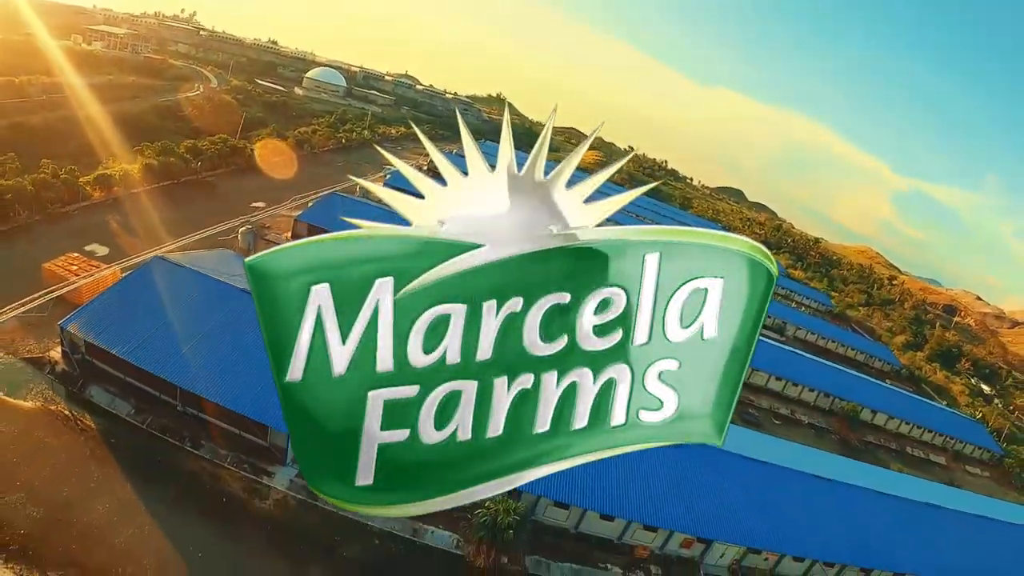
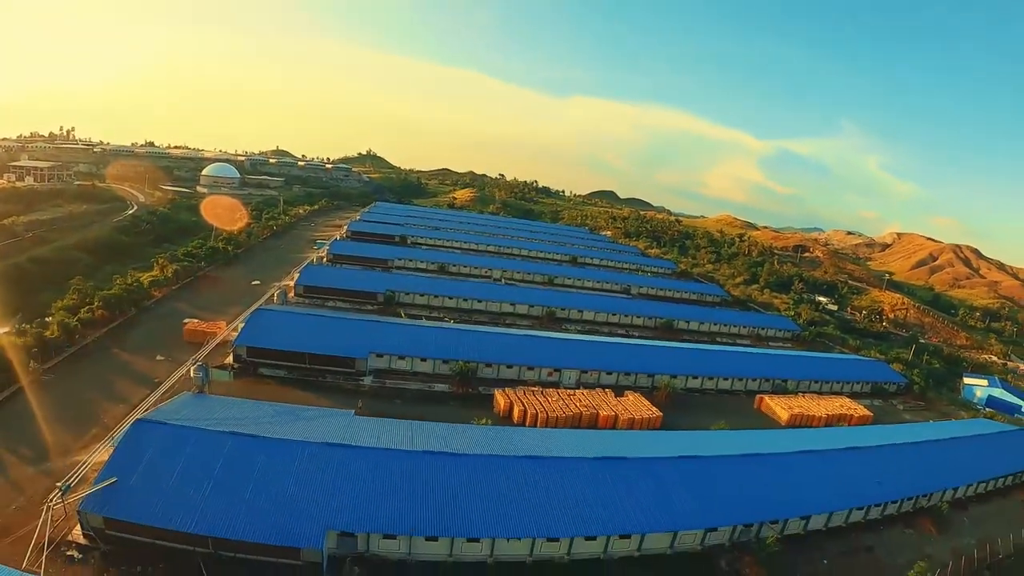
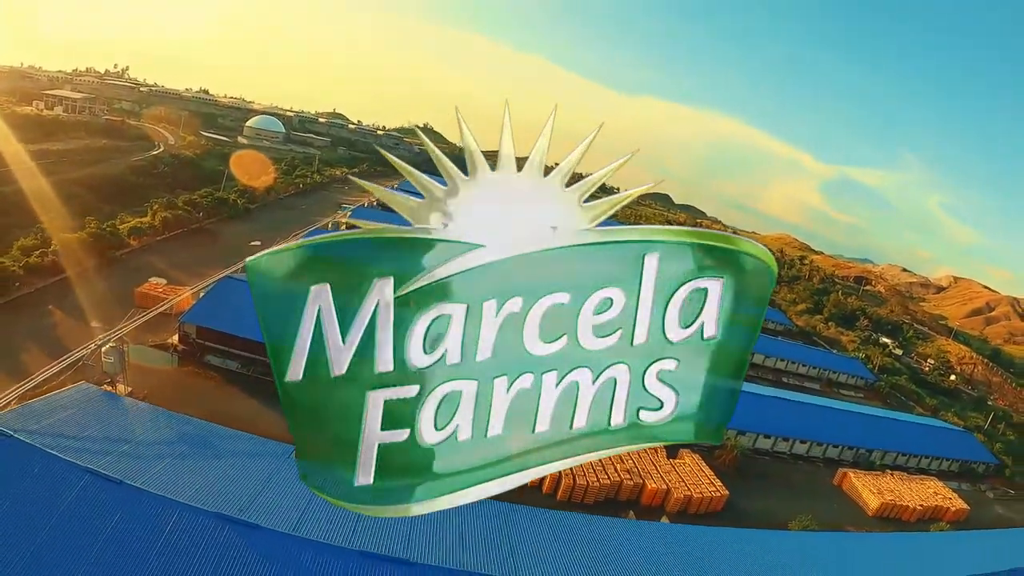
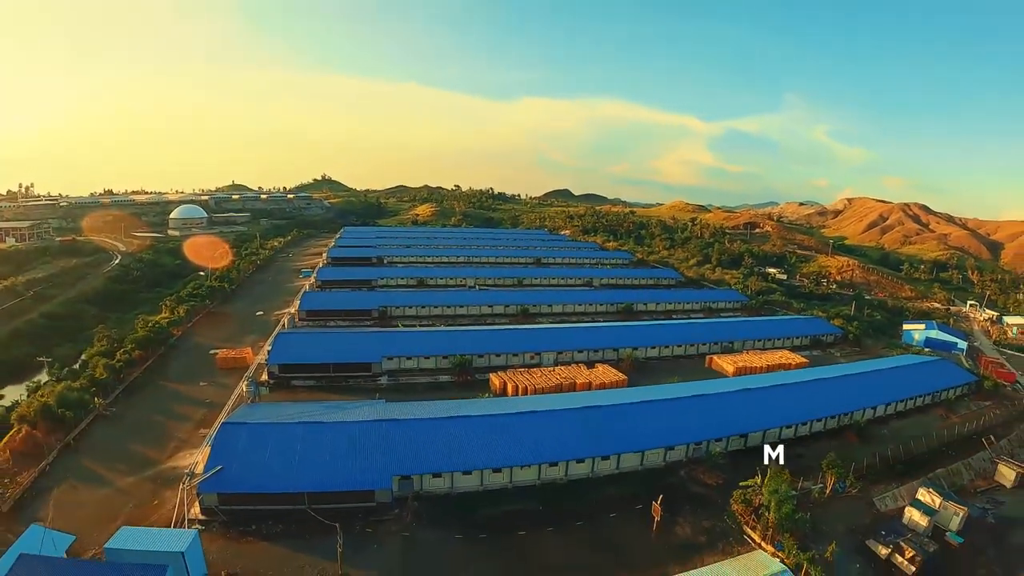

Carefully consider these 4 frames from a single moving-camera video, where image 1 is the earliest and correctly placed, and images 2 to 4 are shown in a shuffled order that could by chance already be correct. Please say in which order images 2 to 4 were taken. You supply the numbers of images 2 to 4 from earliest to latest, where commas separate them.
3, 2, 4
